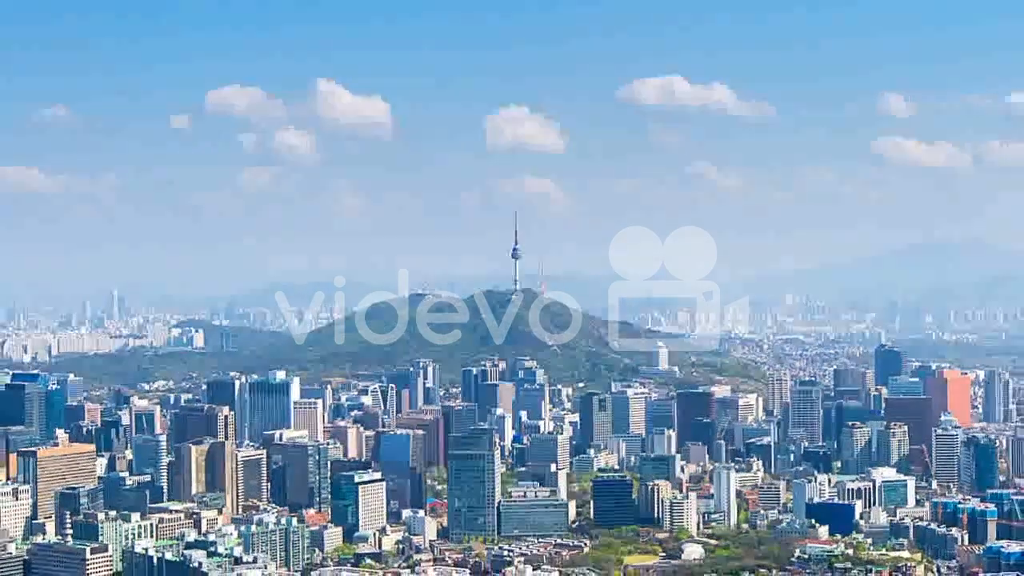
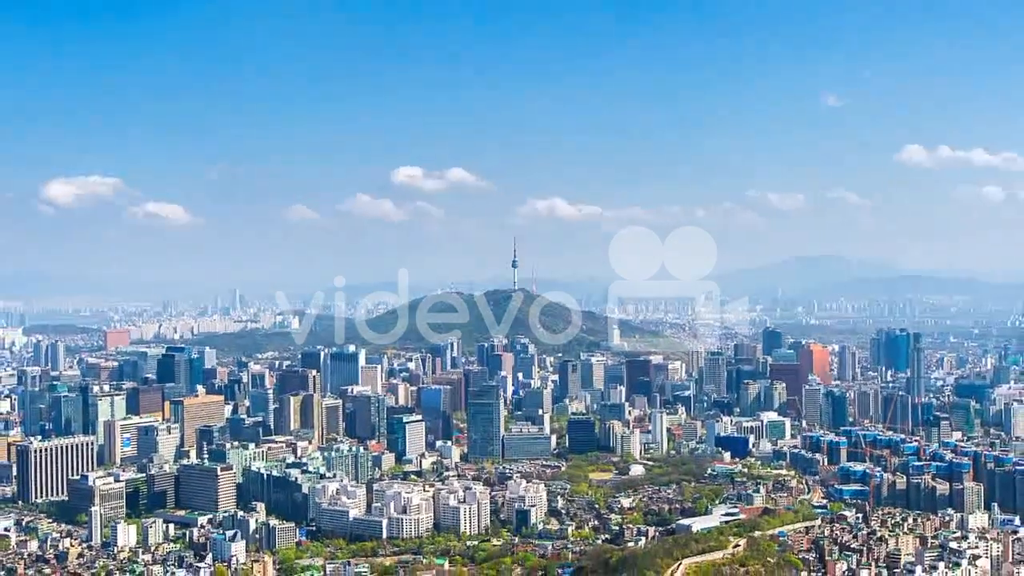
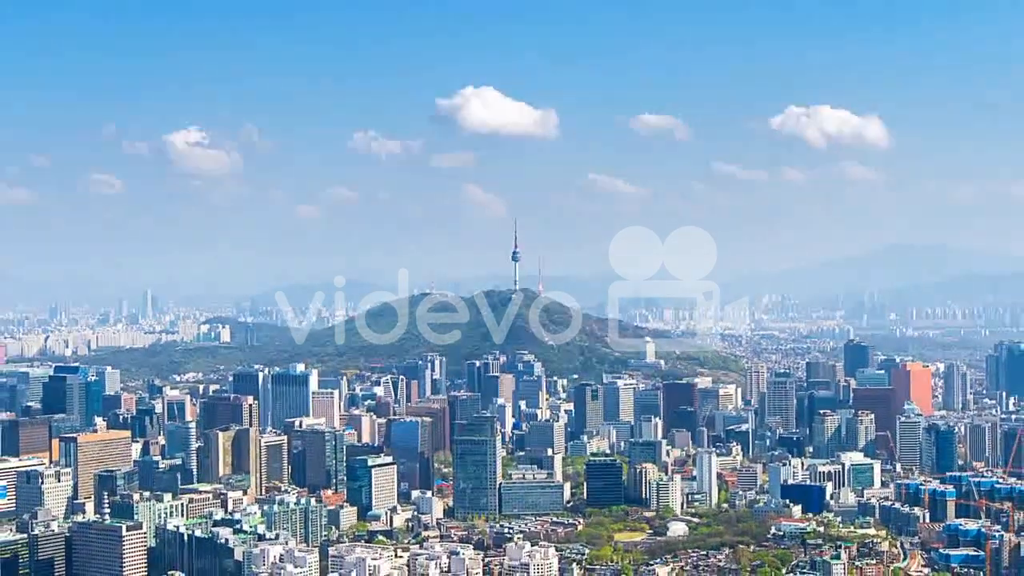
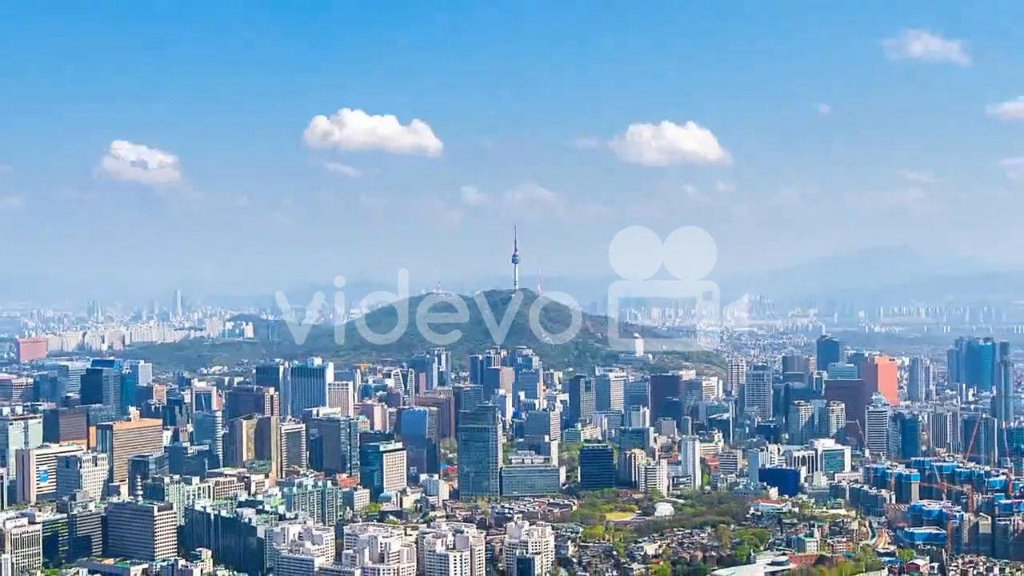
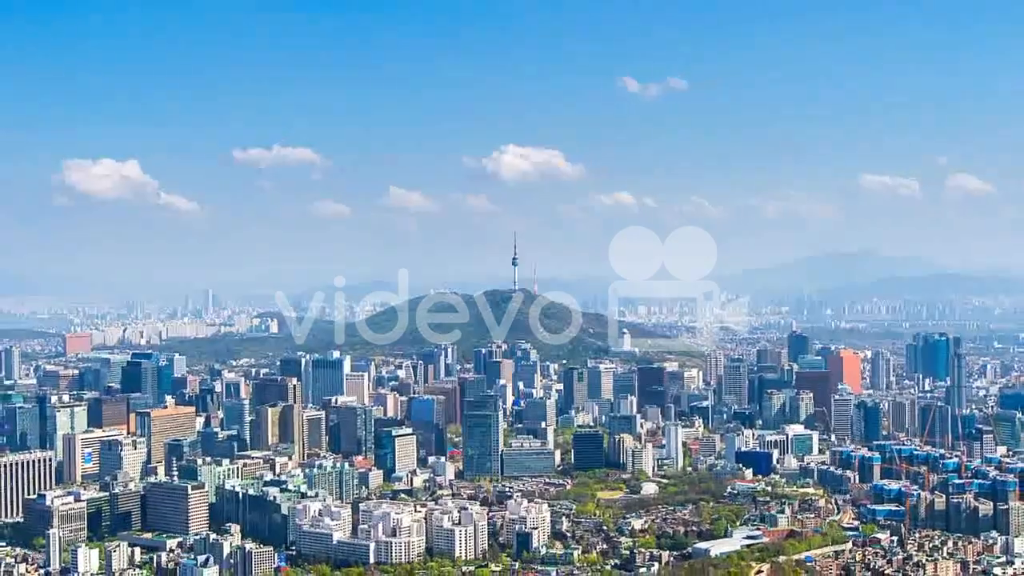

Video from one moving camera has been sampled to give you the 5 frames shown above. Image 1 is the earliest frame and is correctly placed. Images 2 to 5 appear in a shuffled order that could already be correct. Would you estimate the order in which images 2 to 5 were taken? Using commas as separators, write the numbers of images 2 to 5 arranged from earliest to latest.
3, 4, 5, 2
